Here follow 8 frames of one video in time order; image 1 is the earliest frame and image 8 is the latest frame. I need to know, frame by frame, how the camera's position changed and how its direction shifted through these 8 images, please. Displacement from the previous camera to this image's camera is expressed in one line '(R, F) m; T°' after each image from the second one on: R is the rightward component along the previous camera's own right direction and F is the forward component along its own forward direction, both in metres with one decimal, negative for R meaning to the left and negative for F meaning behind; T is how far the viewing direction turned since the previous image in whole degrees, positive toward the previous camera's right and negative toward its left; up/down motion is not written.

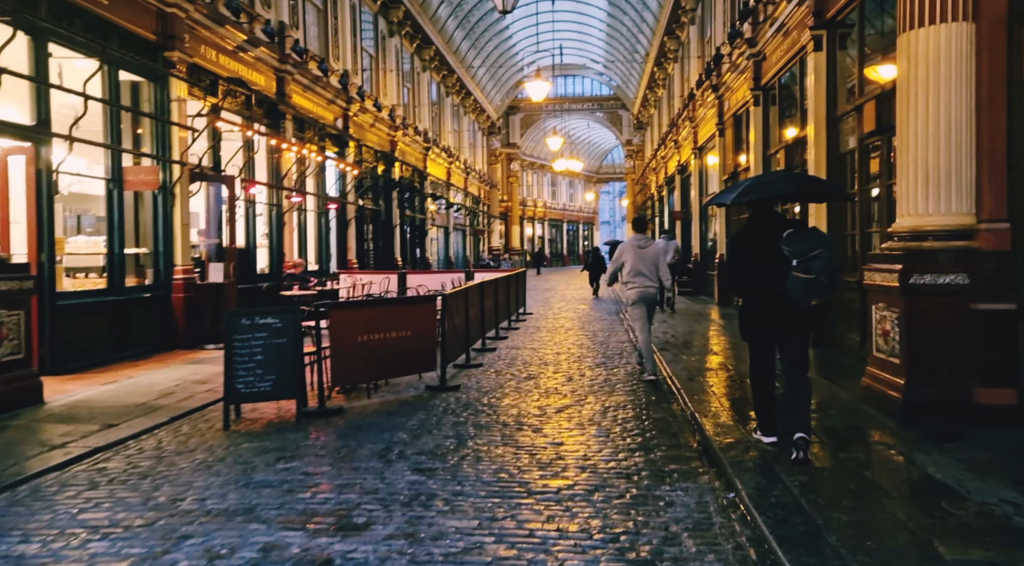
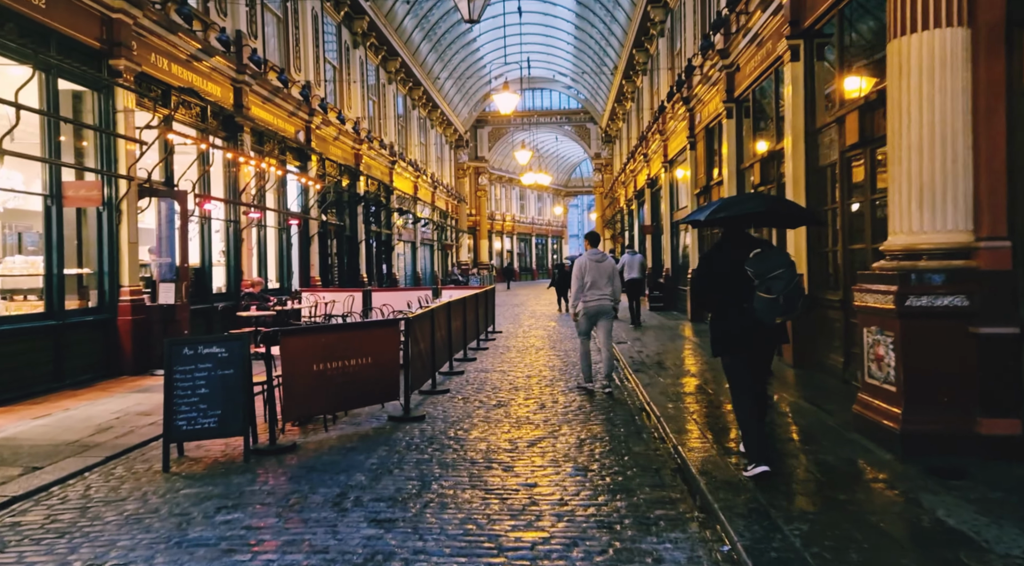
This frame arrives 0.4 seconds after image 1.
(0.0, +0.5) m; +2°
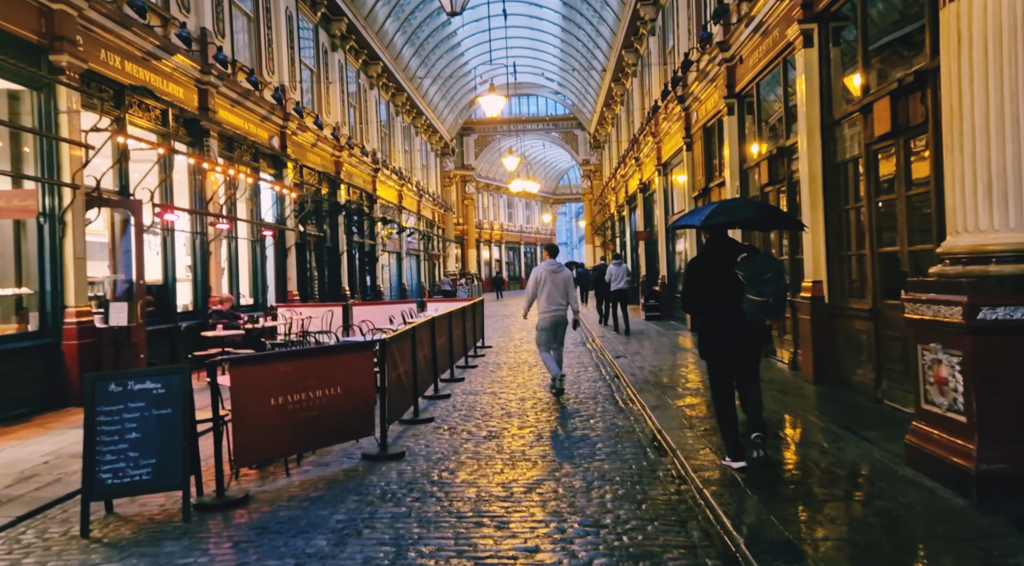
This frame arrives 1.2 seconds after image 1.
(0.0, +1.0) m; +1°
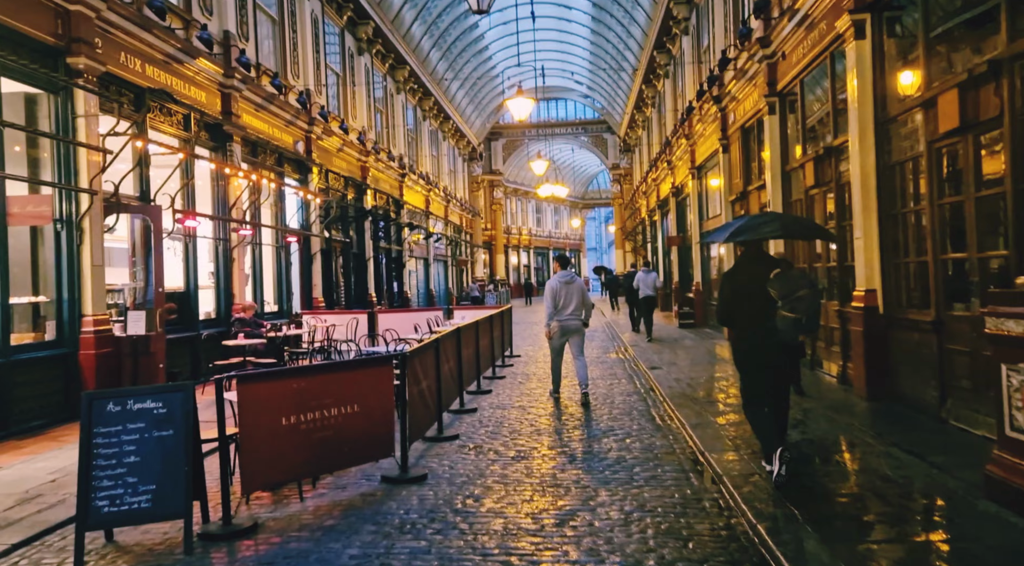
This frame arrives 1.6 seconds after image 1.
(0.0, +0.5) m; -2°
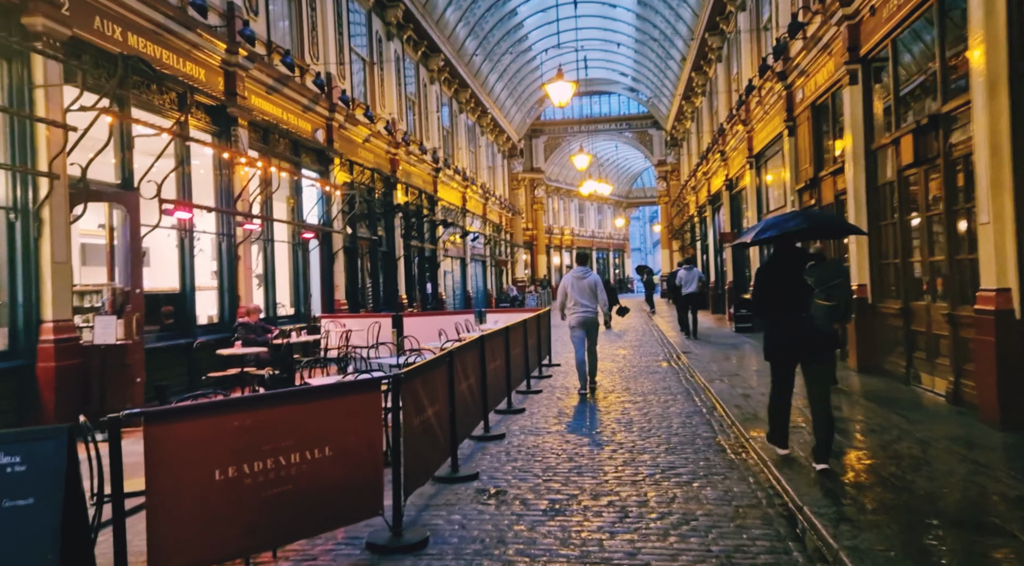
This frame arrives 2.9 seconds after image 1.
(+0.1, +1.7) m; -3°
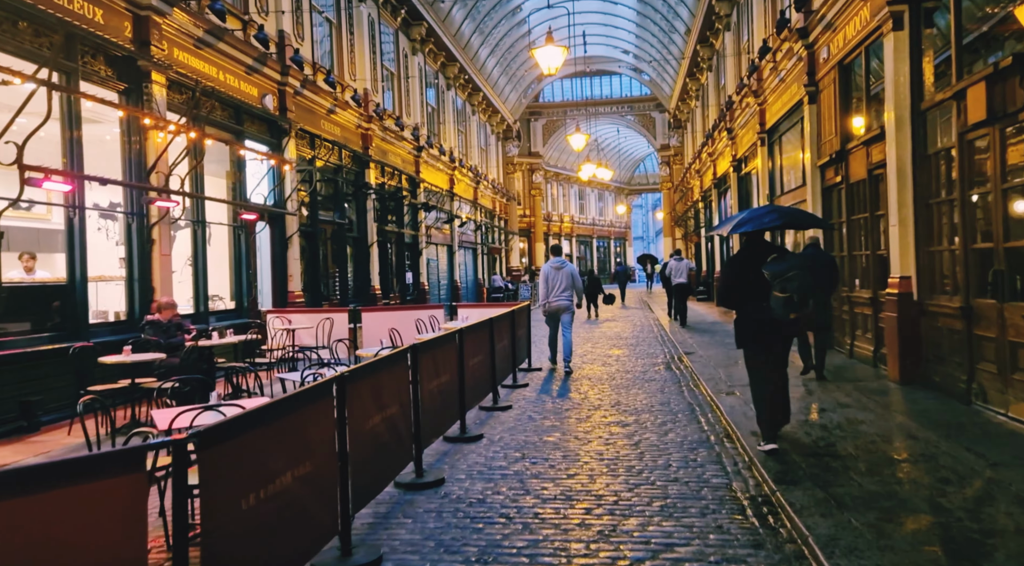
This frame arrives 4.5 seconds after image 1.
(+0.4, +2.1) m; 0°
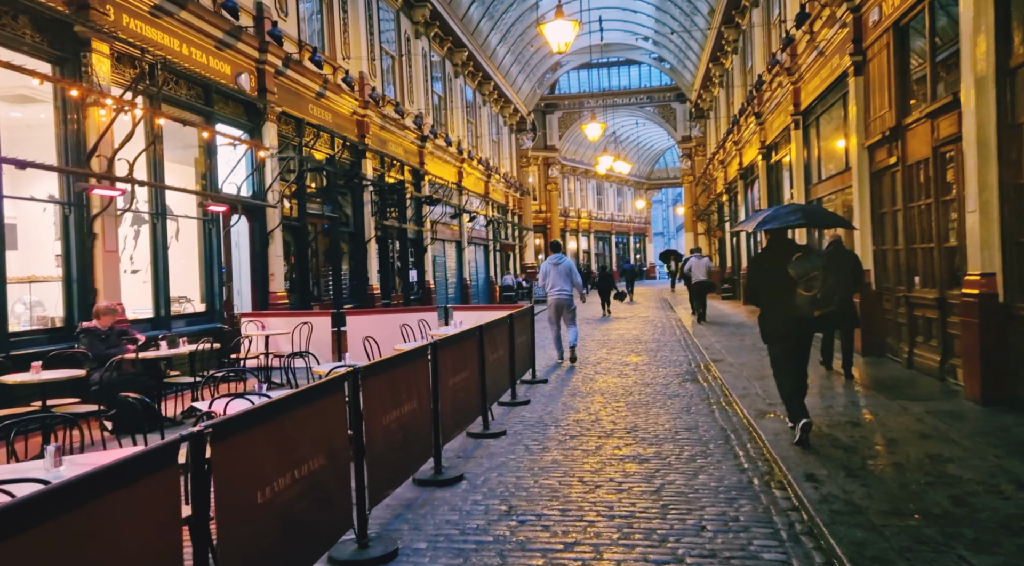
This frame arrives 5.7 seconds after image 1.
(+0.2, +1.5) m; -1°
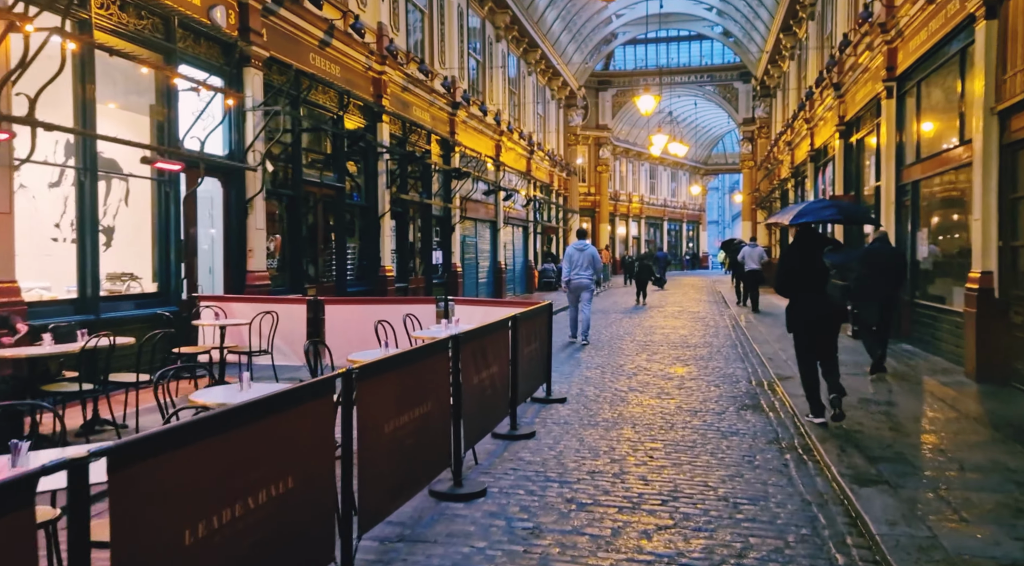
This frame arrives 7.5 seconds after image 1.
(+0.4, +2.3) m; -4°
